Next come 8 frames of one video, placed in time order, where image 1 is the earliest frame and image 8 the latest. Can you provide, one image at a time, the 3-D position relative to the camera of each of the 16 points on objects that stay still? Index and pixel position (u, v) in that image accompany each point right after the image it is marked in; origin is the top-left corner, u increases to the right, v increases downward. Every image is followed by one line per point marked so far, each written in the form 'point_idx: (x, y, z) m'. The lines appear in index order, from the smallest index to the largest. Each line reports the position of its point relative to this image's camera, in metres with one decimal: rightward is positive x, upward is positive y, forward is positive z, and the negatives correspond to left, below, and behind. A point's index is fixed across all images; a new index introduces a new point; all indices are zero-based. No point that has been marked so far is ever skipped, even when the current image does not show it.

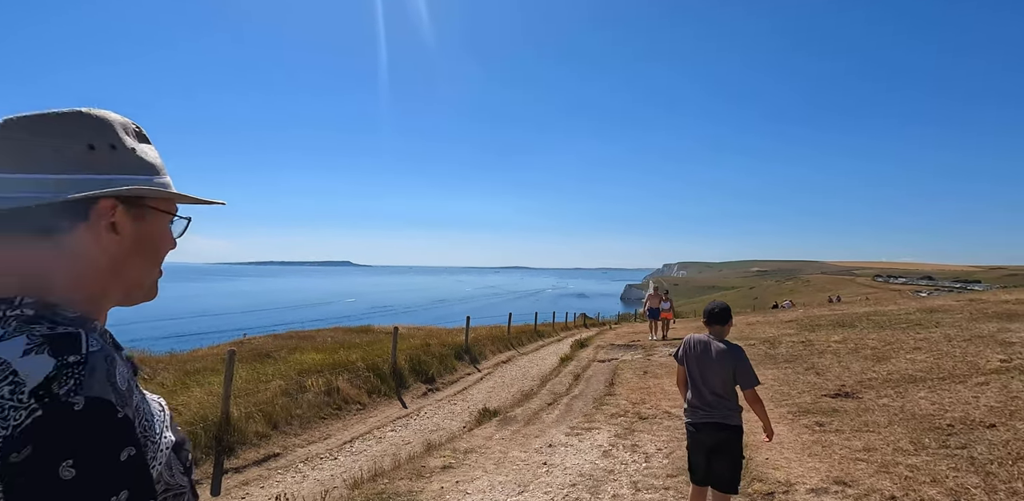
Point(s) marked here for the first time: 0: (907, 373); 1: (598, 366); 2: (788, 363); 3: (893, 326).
0: (+7.9, -2.4, +9.8) m
1: (+2.8, -3.9, +16.4) m
2: (+7.1, -2.9, +12.8) m
3: (+12.5, -2.5, +16.1) m
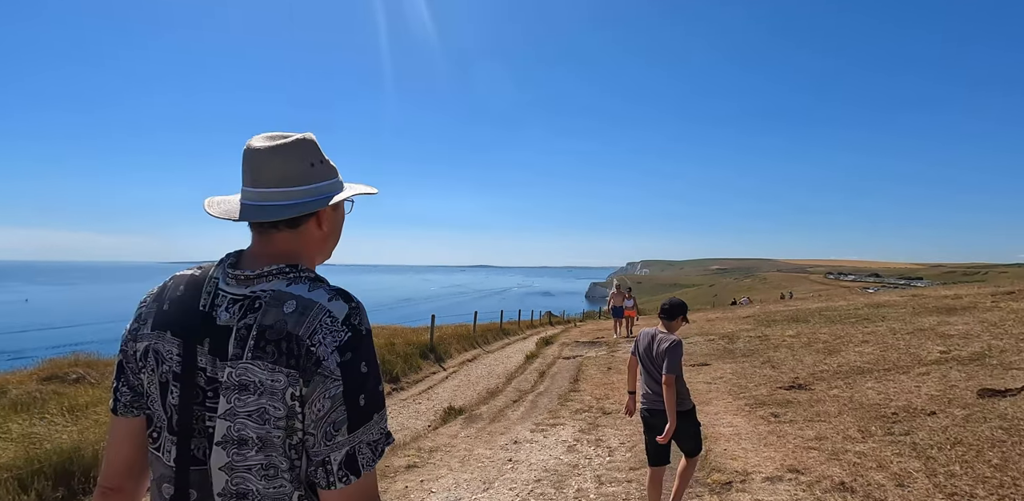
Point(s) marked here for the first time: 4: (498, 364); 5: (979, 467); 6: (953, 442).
0: (+7.2, -2.4, +10.3) m
1: (+1.7, -3.8, +16.6) m
2: (+6.2, -2.9, +13.2) m
3: (+11.3, -2.4, +16.9) m
4: (-0.6, -4.5, +19.2) m
5: (+4.6, -2.1, +4.9) m
6: (+5.0, -2.2, +5.5) m
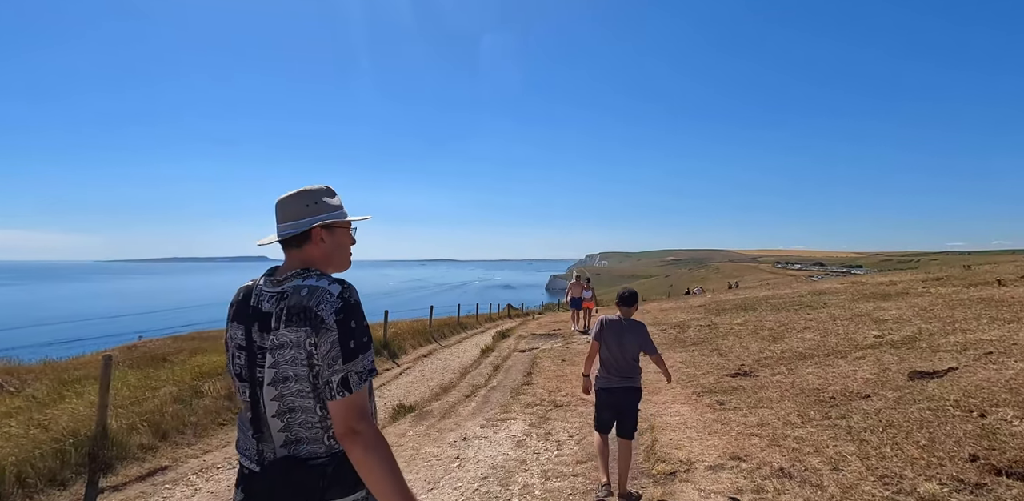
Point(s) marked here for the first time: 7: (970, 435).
0: (+6.1, -2.1, +10.6) m
1: (+0.2, -3.5, +16.4) m
2: (+5.0, -2.6, +13.4) m
3: (+9.8, -2.0, +17.5) m
4: (-2.3, -4.2, +18.9) m
5: (+4.0, -2.0, +5.0) m
6: (+4.3, -2.0, +5.7) m
7: (+4.7, -1.9, +5.0) m
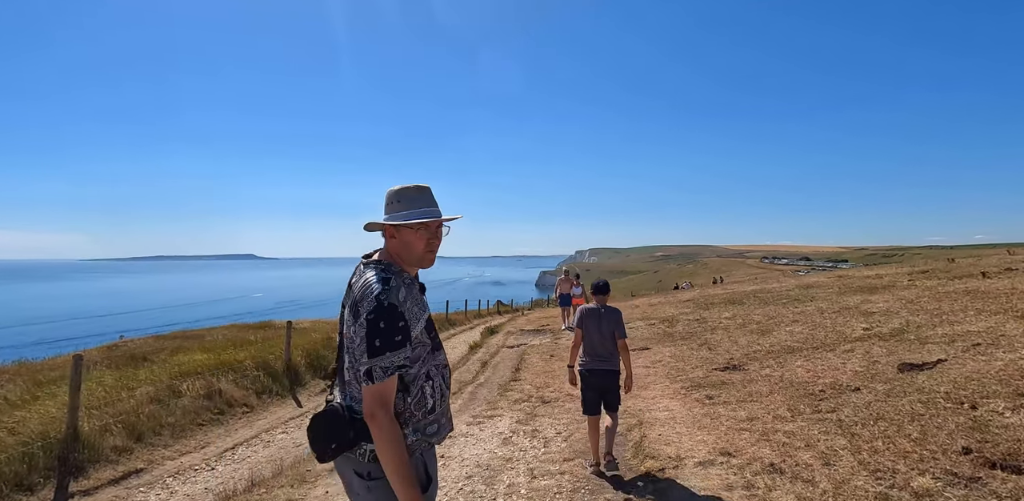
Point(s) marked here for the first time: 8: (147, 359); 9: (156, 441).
0: (+5.9, -2.0, +10.5) m
1: (-0.2, -3.3, +16.3) m
2: (+4.7, -2.4, +13.3) m
3: (+9.4, -1.8, +17.5) m
4: (-2.7, -4.0, +18.7) m
5: (+3.9, -1.9, +4.9) m
6: (+4.1, -1.9, +5.6) m
7: (+4.5, -1.8, +4.9) m
8: (-12.8, -3.8, +17.2) m
9: (-6.4, -3.4, +8.9) m
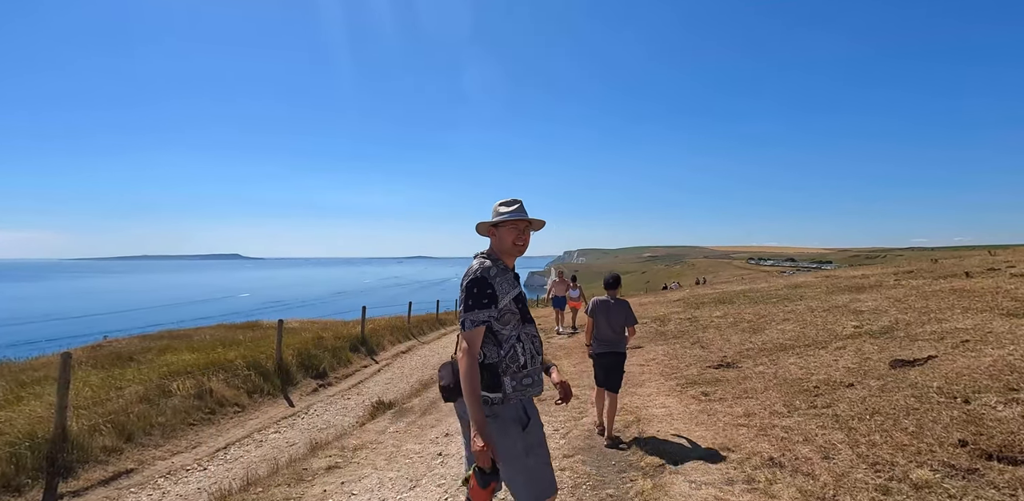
0: (+5.8, -2.0, +10.6) m
1: (-0.4, -3.3, +16.3) m
2: (+4.5, -2.4, +13.4) m
3: (+9.1, -1.8, +17.7) m
4: (-3.0, -4.0, +18.6) m
5: (+3.9, -1.9, +5.0) m
6: (+4.1, -1.9, +5.7) m
7: (+4.5, -1.7, +5.0) m
8: (-13.0, -3.7, +16.9) m
9: (-6.5, -3.4, +8.7) m
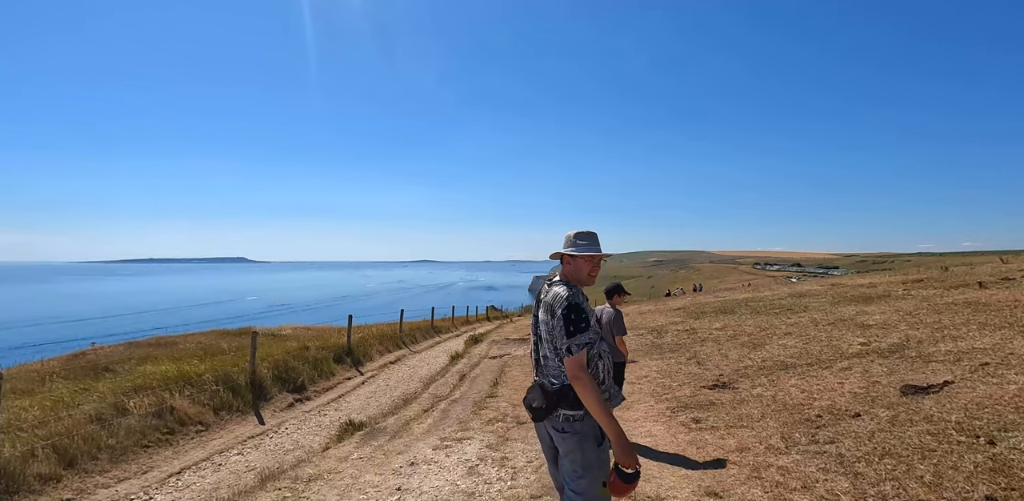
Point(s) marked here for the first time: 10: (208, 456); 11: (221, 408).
0: (+5.4, -2.2, +9.9) m
1: (-0.7, -3.6, +15.6) m
2: (+4.1, -2.6, +12.7) m
3: (+8.8, -2.1, +16.9) m
4: (-3.3, -4.2, +17.9) m
5: (+3.4, -2.0, +4.3) m
6: (+3.7, -2.0, +4.9) m
7: (+4.1, -1.9, +4.3) m
8: (-13.4, -3.9, +16.3) m
9: (-6.9, -3.5, +8.1) m
10: (-5.7, -3.8, +9.2) m
11: (-6.6, -3.6, +11.2) m
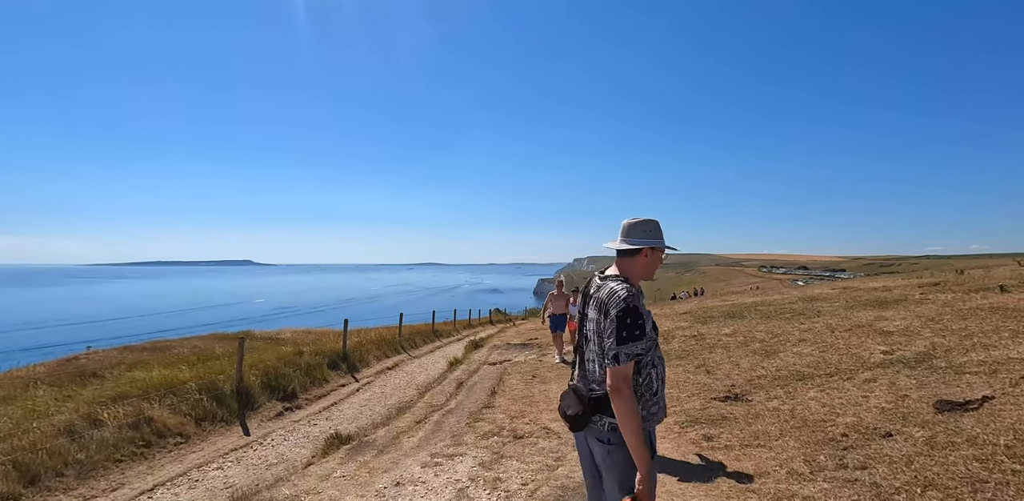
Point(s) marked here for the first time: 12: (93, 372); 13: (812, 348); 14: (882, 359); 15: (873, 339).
0: (+5.3, -2.2, +9.2) m
1: (-0.7, -3.6, +15.0) m
2: (+4.1, -2.7, +12.0) m
3: (+8.8, -2.2, +16.2) m
4: (-3.3, -4.3, +17.3) m
5: (+3.3, -2.0, +3.6) m
6: (+3.6, -2.0, +4.3) m
7: (+4.0, -1.9, +3.6) m
8: (-13.3, -4.0, +15.9) m
9: (-7.0, -3.6, +7.5) m
10: (-5.7, -3.9, +8.7) m
11: (-6.6, -3.6, +10.6) m
12: (-13.9, -4.0, +16.4) m
13: (+6.3, -2.1, +10.4) m
14: (+6.4, -1.9, +8.6) m
15: (+7.4, -1.8, +10.2) m
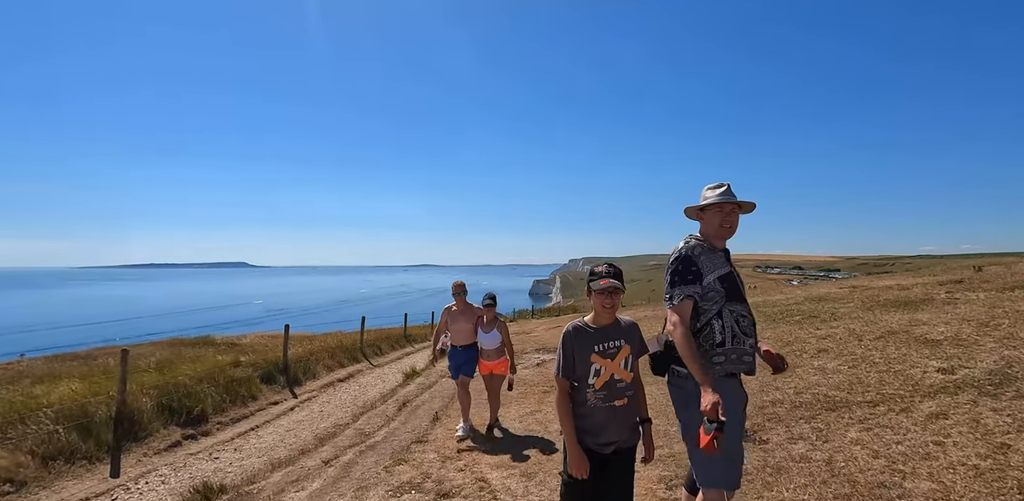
0: (+4.4, -2.0, +6.9) m
1: (-1.7, -3.4, +12.6) m
2: (+3.1, -2.5, +9.7) m
3: (+7.8, -1.9, +14.0) m
4: (-4.3, -4.1, +15.0) m
5: (+2.4, -1.8, +1.3) m
6: (+2.7, -1.8, +2.0) m
7: (+3.1, -1.7, +1.3) m
8: (-14.3, -3.8, +13.4) m
9: (-7.9, -3.4, +5.1) m
10: (-6.7, -3.7, +6.3) m
11: (-7.6, -3.4, +8.2) m
12: (-14.9, -3.9, +13.9) m
13: (+5.4, -1.9, +8.2) m
14: (+5.5, -1.7, +6.3) m
15: (+6.5, -1.6, +7.9) m
